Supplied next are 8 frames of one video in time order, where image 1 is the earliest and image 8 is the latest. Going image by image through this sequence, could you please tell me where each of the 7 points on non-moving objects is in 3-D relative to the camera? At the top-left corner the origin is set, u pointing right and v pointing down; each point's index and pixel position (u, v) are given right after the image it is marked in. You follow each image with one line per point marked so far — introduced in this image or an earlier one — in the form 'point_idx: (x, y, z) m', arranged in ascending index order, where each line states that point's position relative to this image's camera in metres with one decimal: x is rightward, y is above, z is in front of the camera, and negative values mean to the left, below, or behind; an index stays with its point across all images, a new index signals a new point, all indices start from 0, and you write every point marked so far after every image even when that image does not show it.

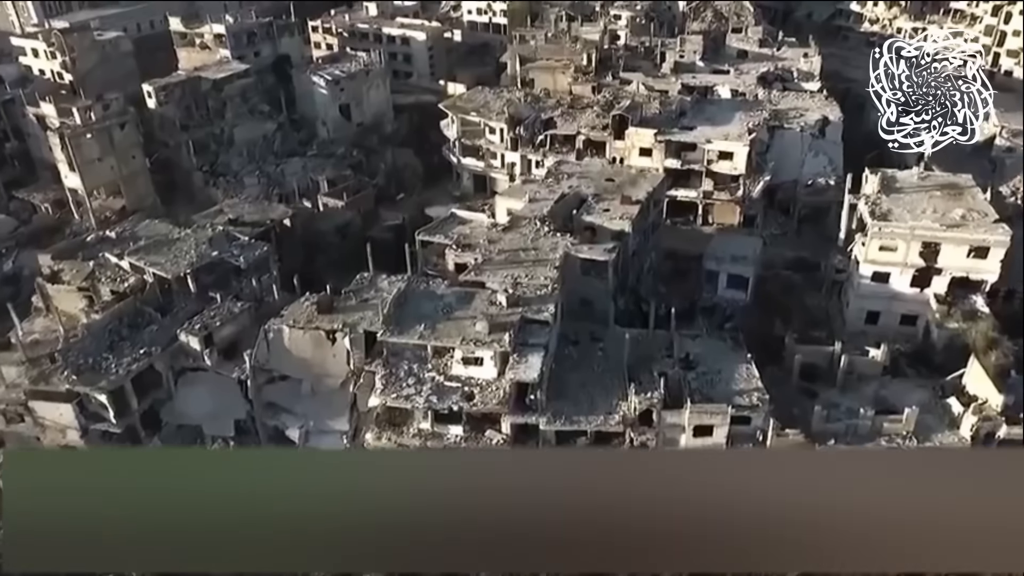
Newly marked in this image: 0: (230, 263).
0: (-5.5, +0.5, +14.7) m
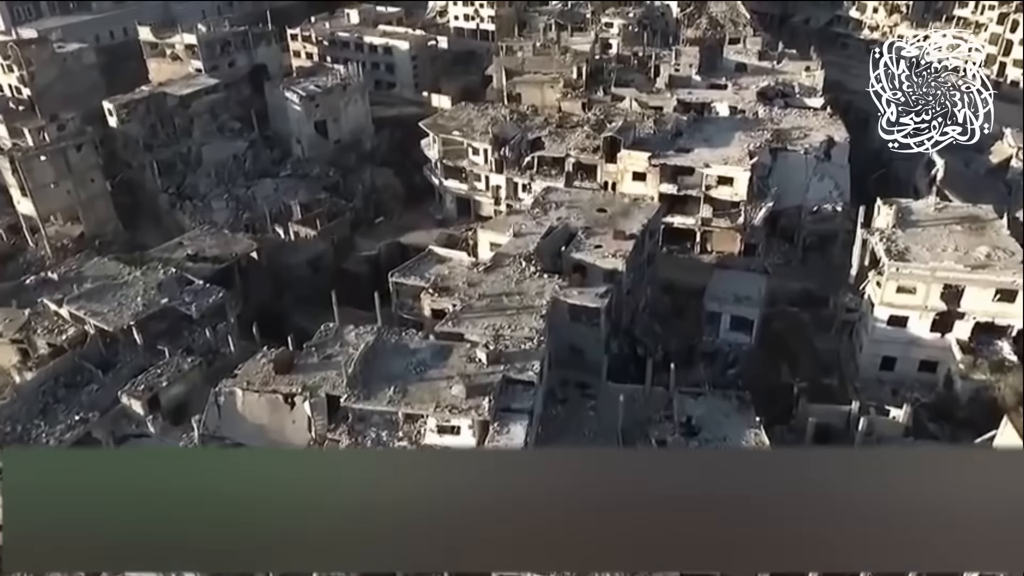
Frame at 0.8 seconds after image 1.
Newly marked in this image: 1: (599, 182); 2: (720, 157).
0: (-5.8, -0.4, +13.3) m
1: (+2.2, +2.7, +19.2) m
2: (+5.0, +3.2, +18.4) m
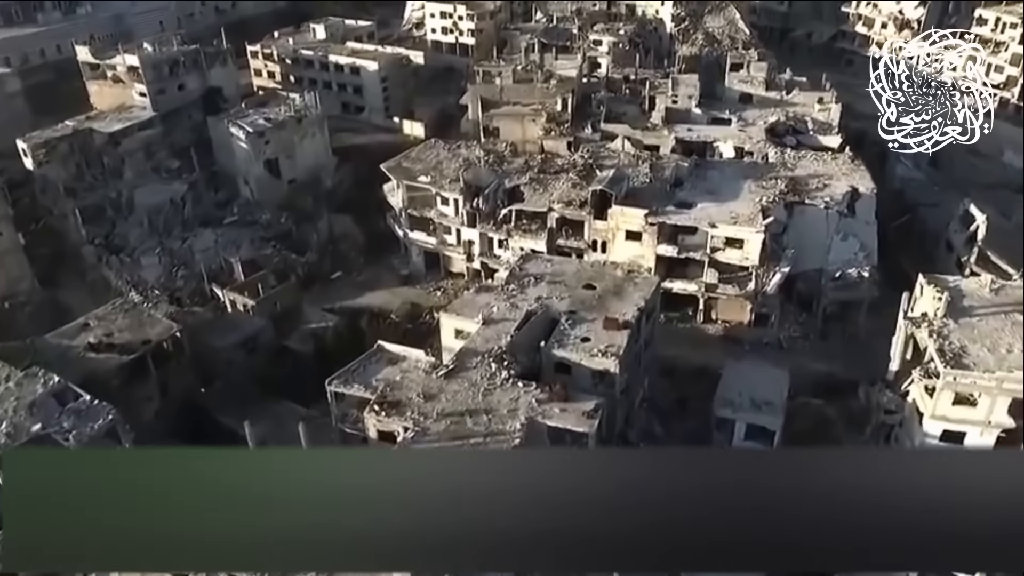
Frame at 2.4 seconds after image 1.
0: (-6.3, -2.1, +10.5) m
1: (+1.6, +1.0, +16.5) m
2: (+4.5, +1.5, +15.8) m
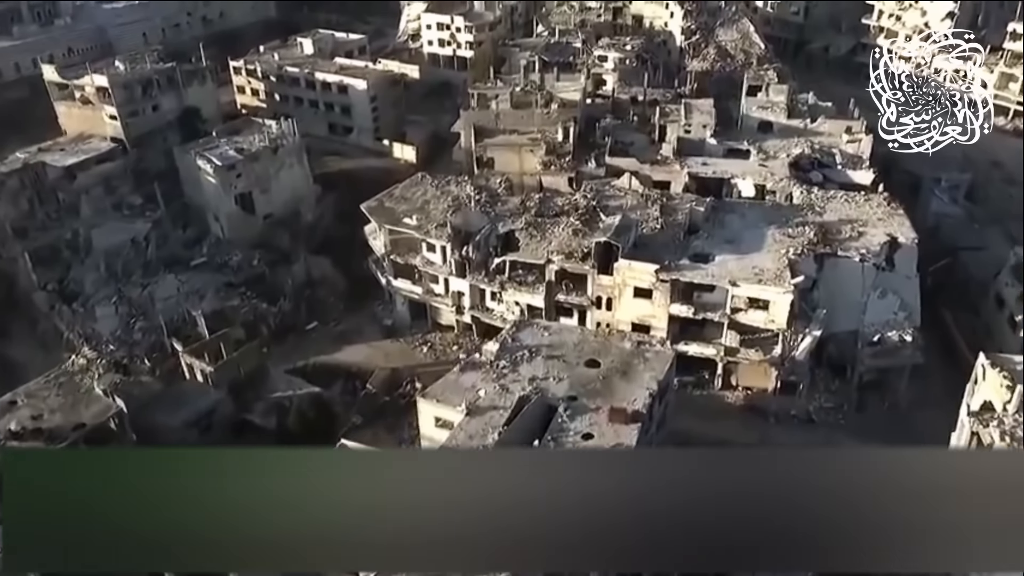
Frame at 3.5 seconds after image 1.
0: (-6.5, -3.3, +8.7) m
1: (+1.5, -0.2, +14.6) m
2: (+4.3, +0.3, +13.8) m
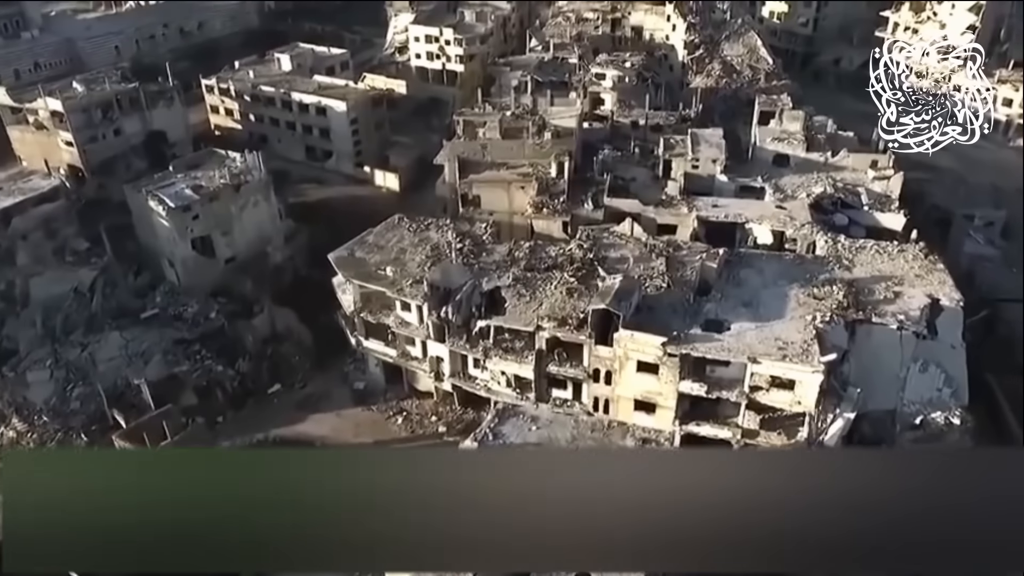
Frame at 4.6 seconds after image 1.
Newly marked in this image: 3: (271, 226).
0: (-6.7, -4.5, +6.7) m
1: (+1.2, -1.3, +12.7) m
2: (+4.1, -0.8, +11.9) m
3: (-5.9, +1.5, +18.4) m
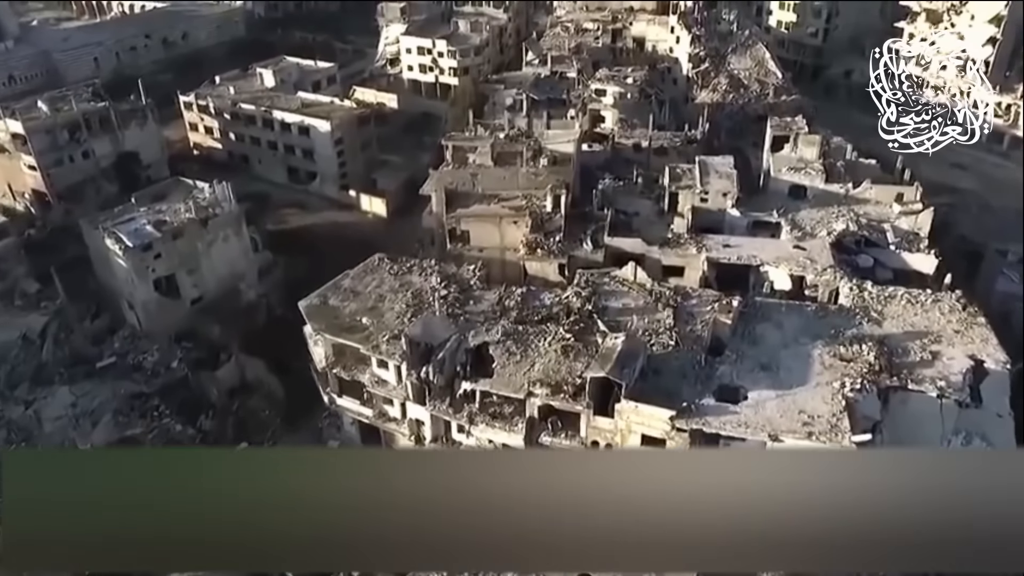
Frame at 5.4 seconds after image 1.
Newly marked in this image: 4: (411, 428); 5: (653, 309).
0: (-6.9, -5.4, +5.3) m
1: (+1.1, -2.2, +11.2) m
2: (+3.9, -1.7, +10.4) m
3: (-6.0, +0.6, +17.0) m
4: (-1.7, -2.4, +12.8) m
5: (+2.3, -0.3, +12.6) m
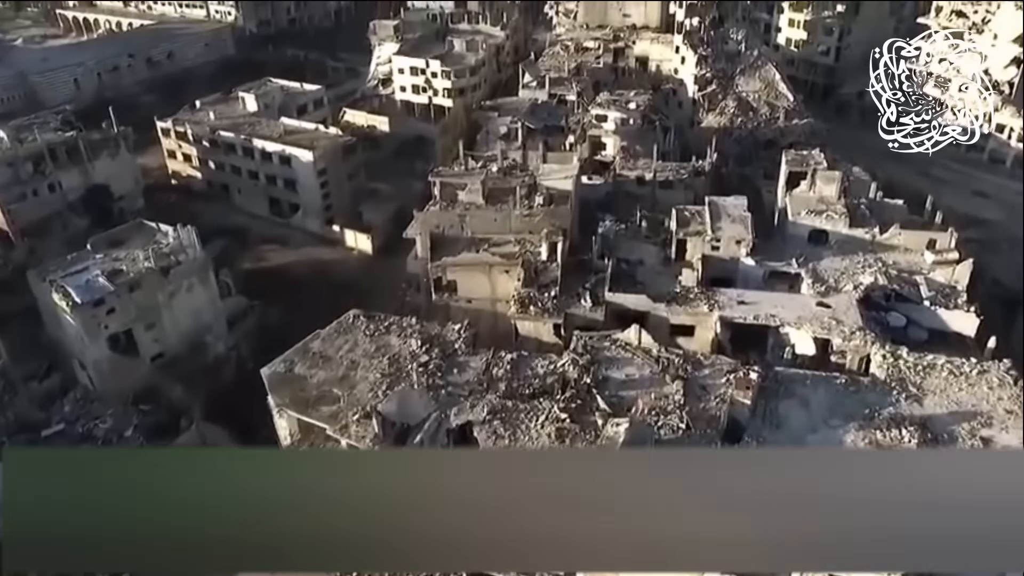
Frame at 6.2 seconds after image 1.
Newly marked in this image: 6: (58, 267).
0: (-7.1, -6.3, +3.8) m
1: (+0.9, -3.3, +9.7) m
2: (+3.7, -2.7, +8.9) m
3: (-6.2, -0.5, +15.5) m
4: (-1.9, -3.4, +11.3) m
5: (+2.1, -1.4, +11.1) m
6: (-8.5, +0.4, +14.3) m
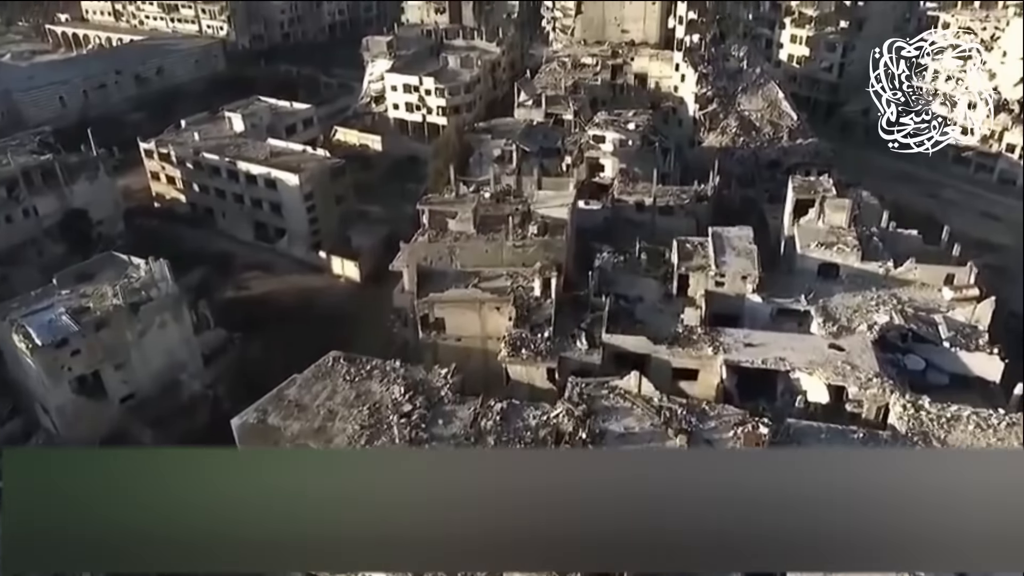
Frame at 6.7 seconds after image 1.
0: (-7.2, -6.9, +2.8) m
1: (+0.7, -3.9, +8.8) m
2: (+3.6, -3.3, +8.0) m
3: (-6.3, -1.2, +14.7) m
4: (-2.0, -4.0, +10.4) m
5: (+2.0, -2.0, +10.2) m
6: (-8.7, -0.3, +13.5) m
